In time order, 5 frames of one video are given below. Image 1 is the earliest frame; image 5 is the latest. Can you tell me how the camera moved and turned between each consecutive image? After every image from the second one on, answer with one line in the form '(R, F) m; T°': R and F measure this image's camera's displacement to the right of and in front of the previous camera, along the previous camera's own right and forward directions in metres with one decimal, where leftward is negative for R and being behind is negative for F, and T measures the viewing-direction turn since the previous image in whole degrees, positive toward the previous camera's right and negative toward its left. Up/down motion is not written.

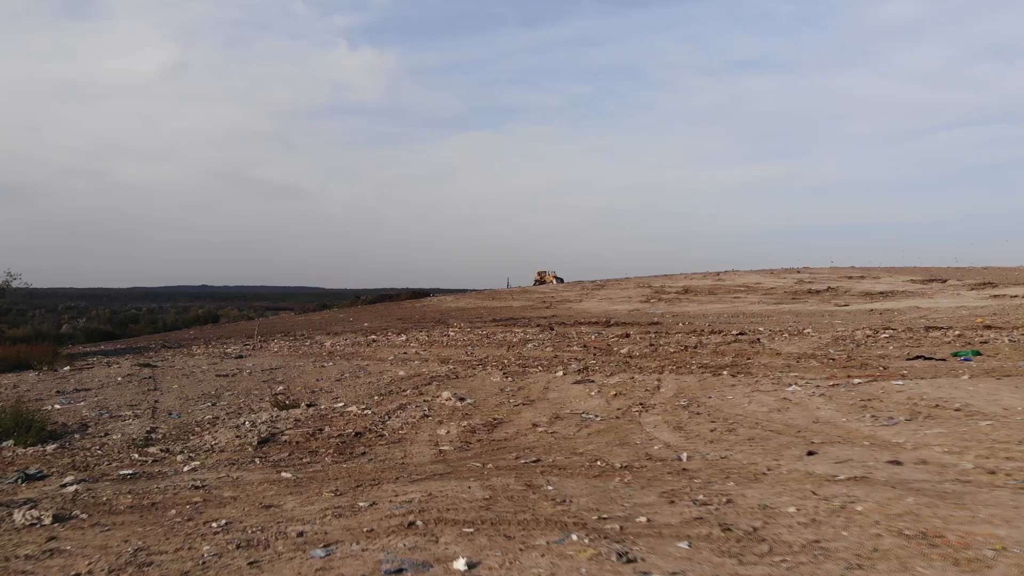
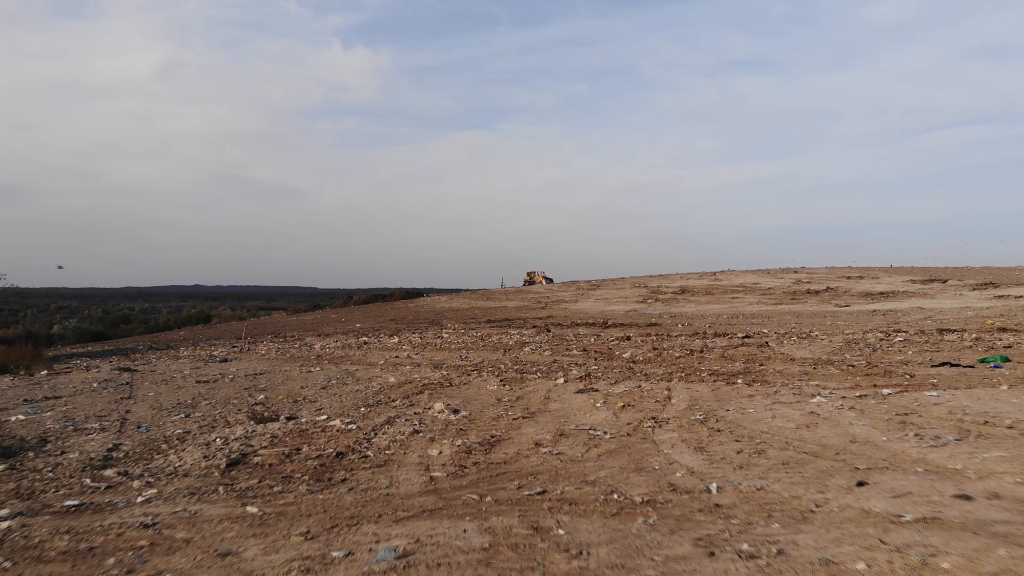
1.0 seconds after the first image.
(0.0, +0.6) m; 0°
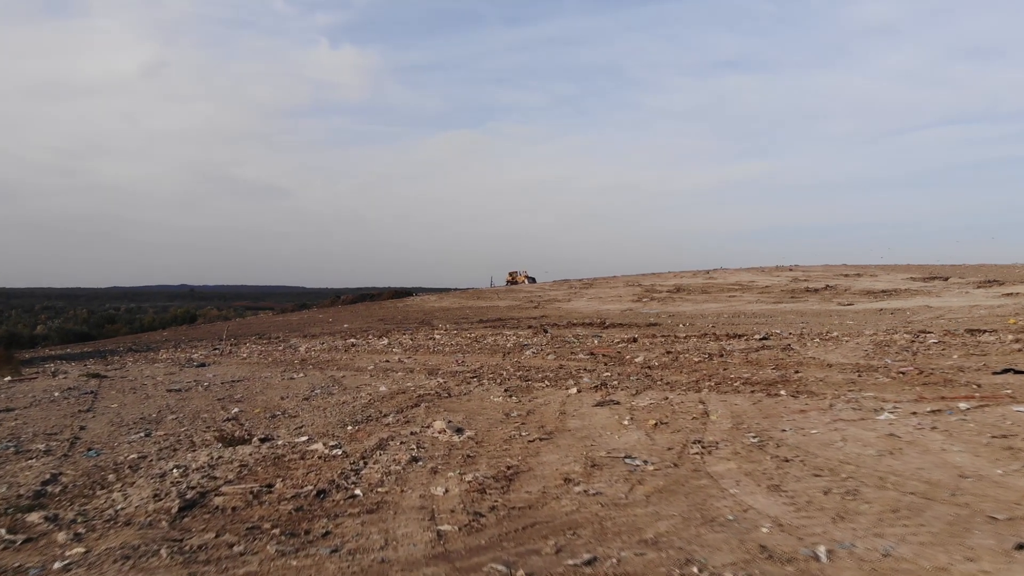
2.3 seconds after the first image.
(-0.2, +0.9) m; +1°
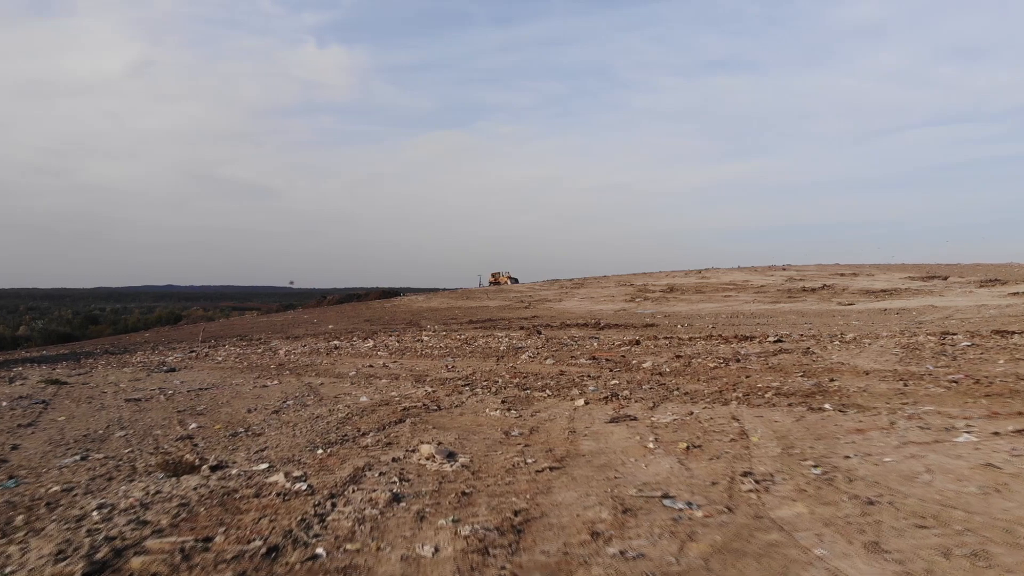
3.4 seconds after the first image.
(-0.1, +0.9) m; +1°
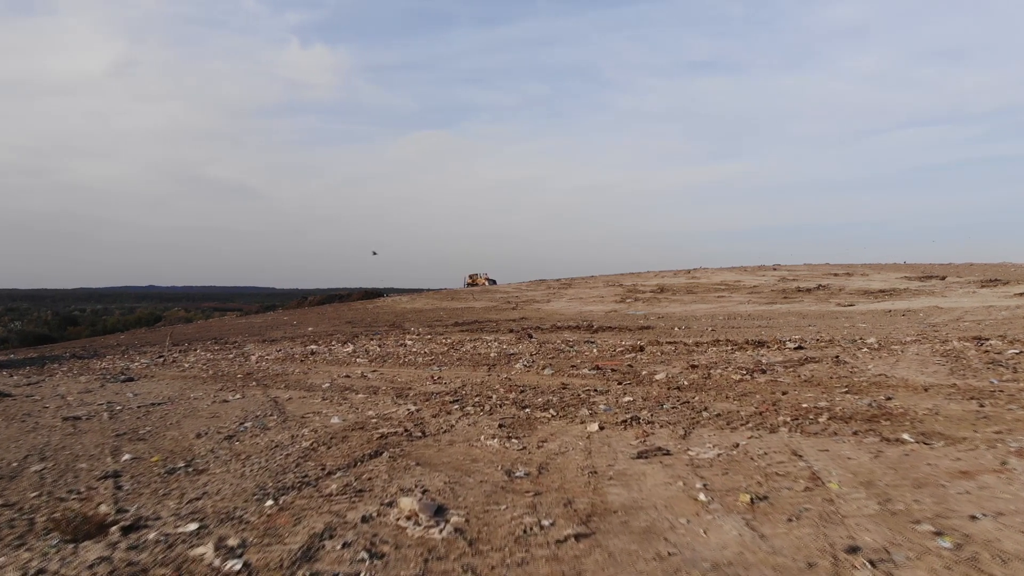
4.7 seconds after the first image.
(-0.1, +1.0) m; +1°
